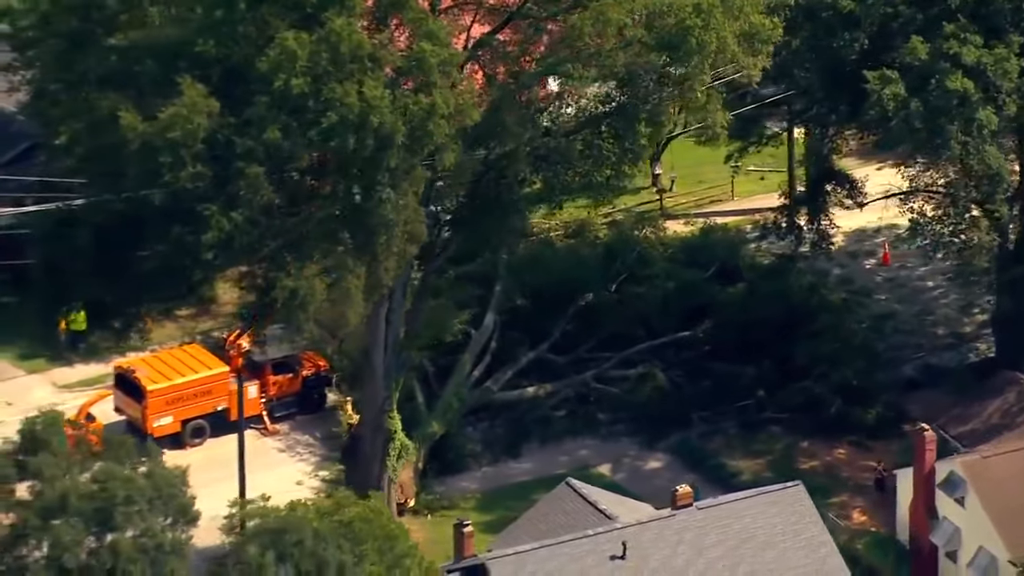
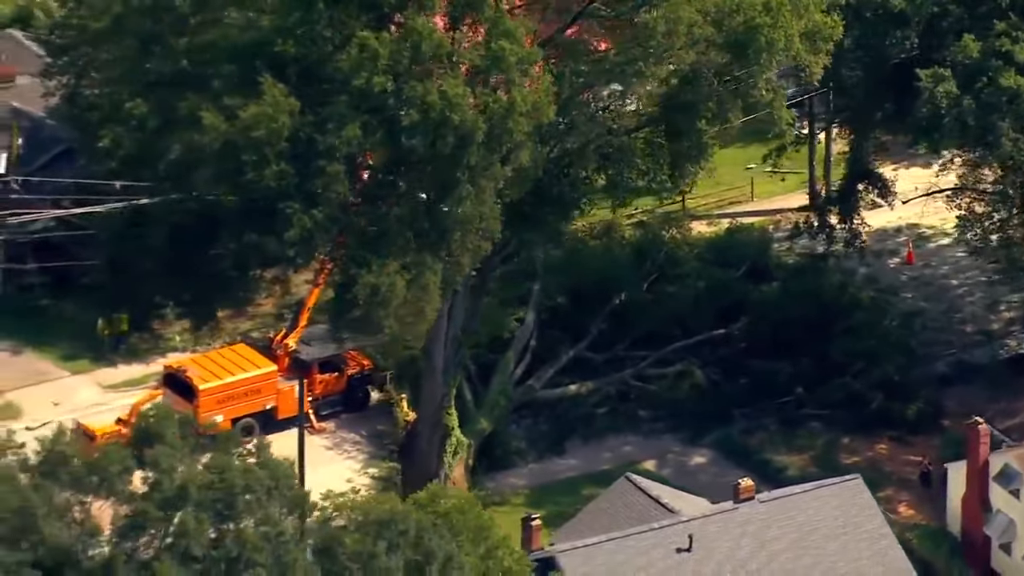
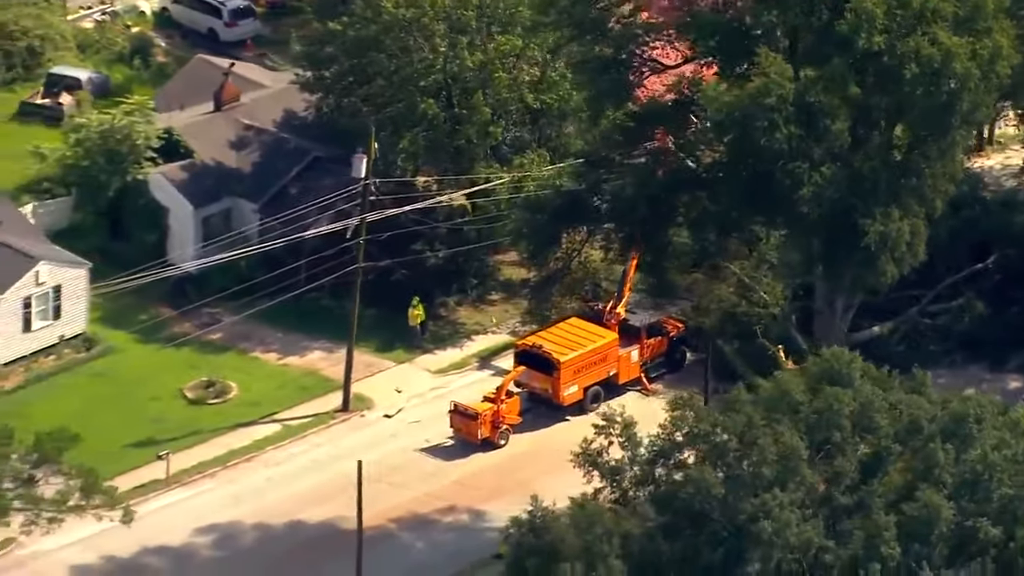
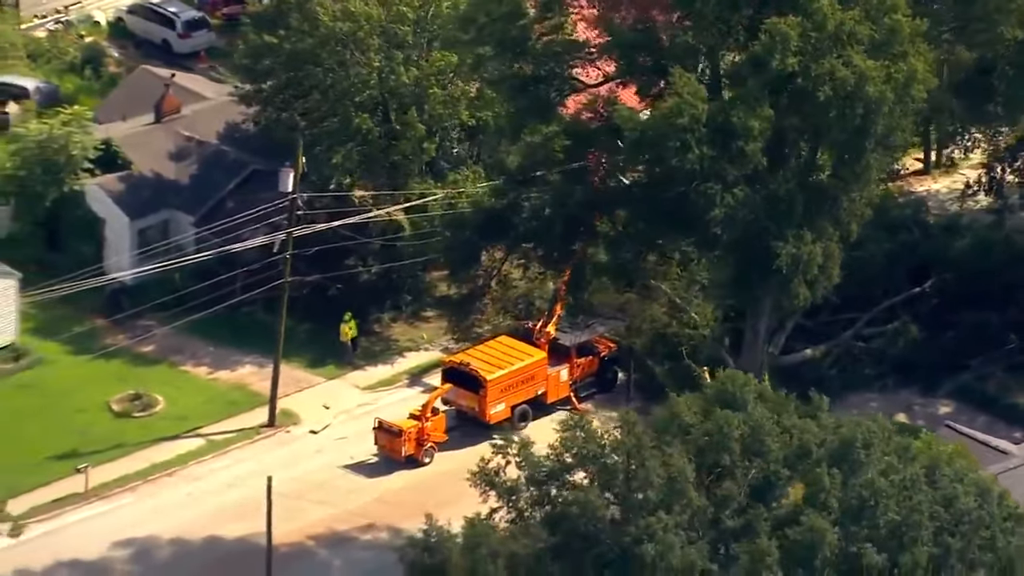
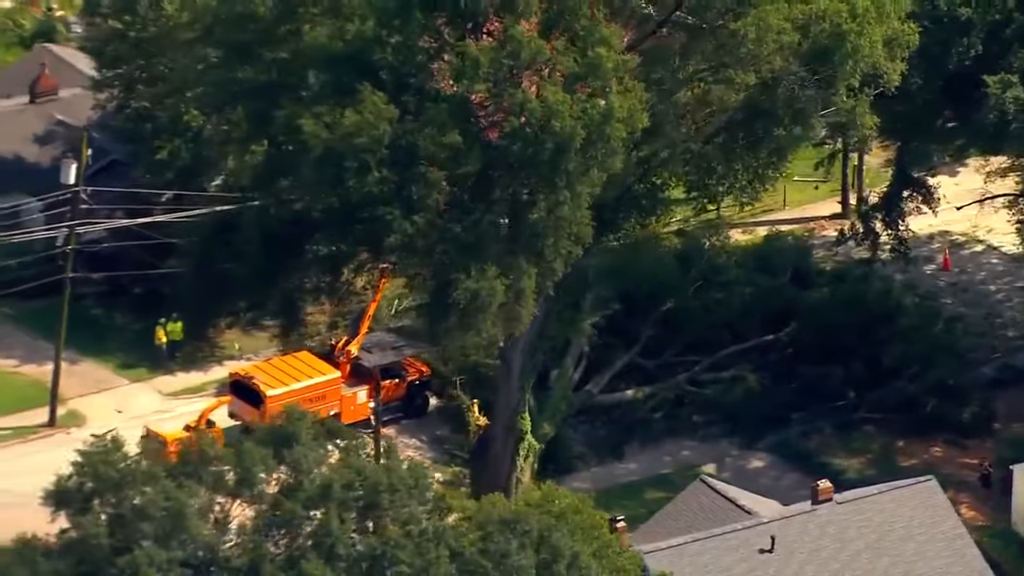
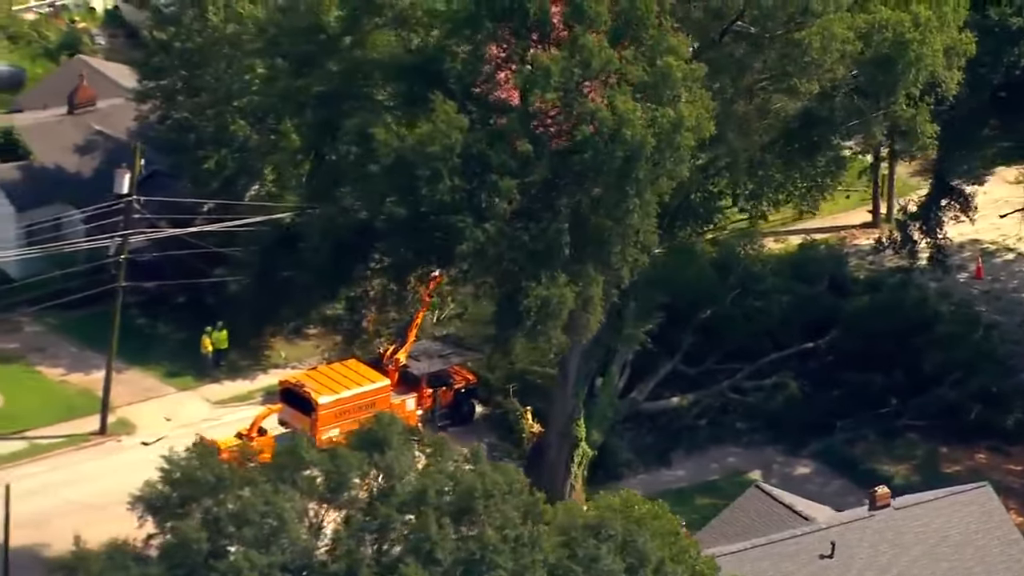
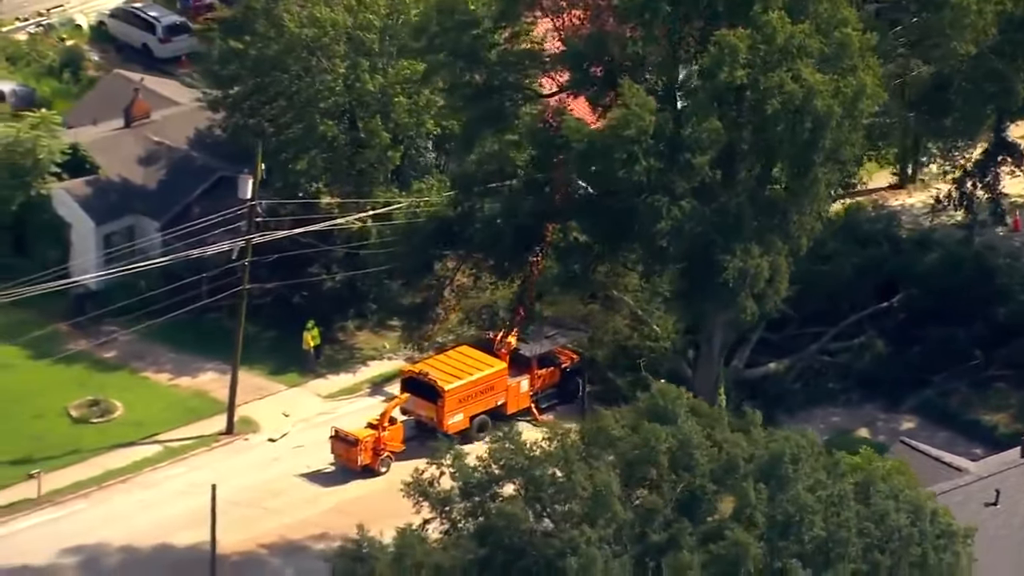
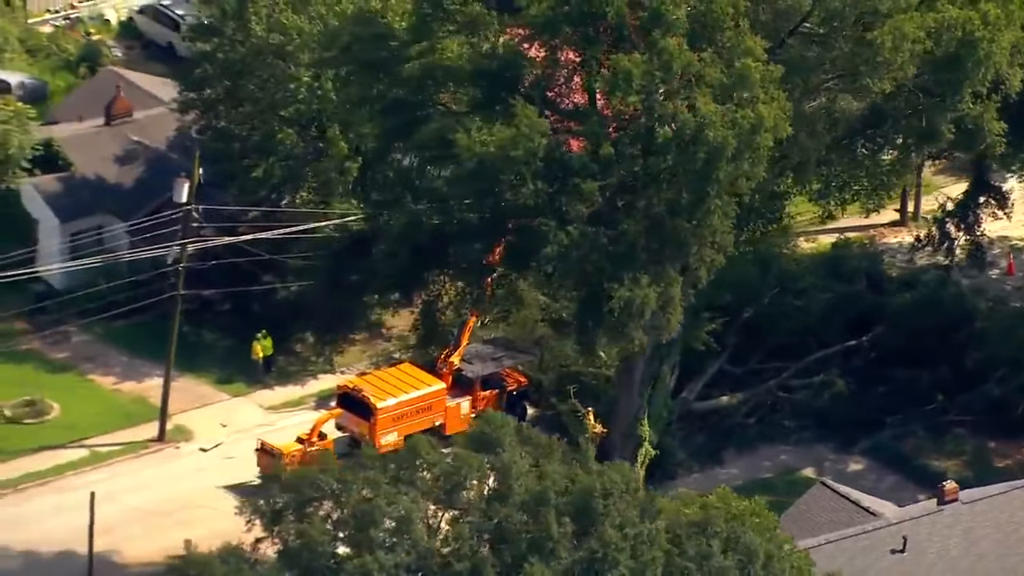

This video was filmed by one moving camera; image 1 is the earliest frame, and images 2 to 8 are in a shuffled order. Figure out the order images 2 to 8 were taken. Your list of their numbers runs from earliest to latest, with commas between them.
2, 5, 6, 8, 7, 4, 3
